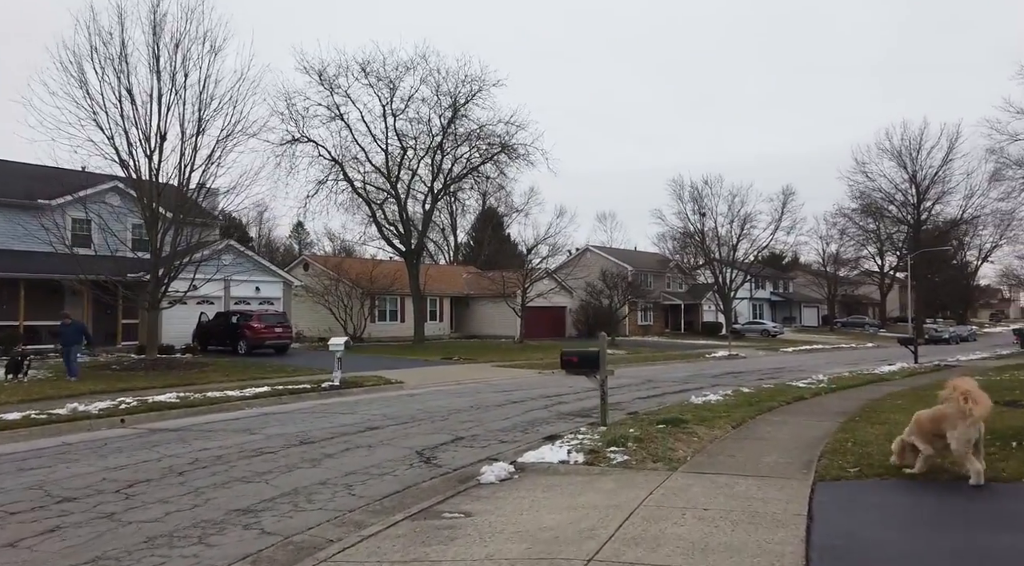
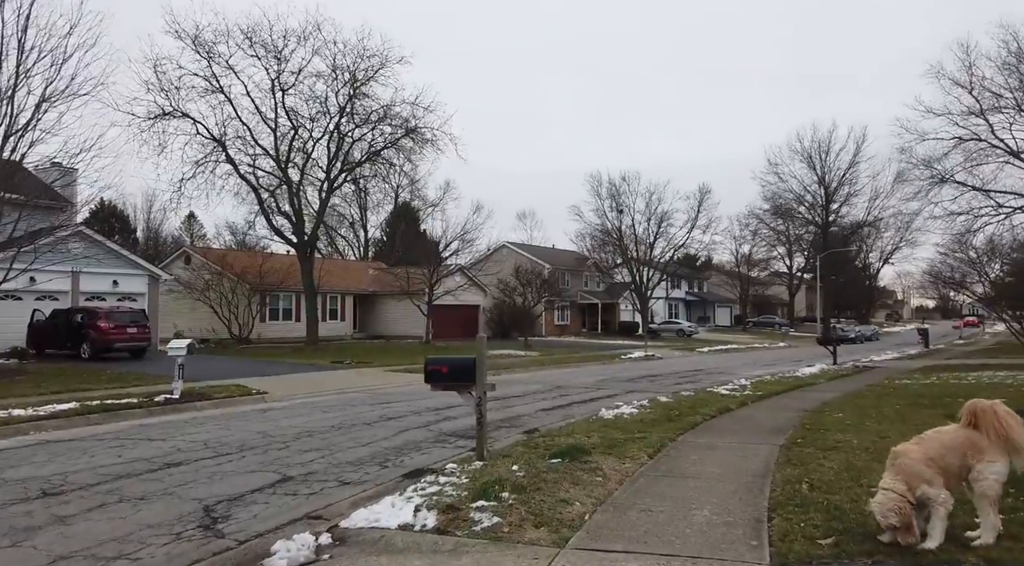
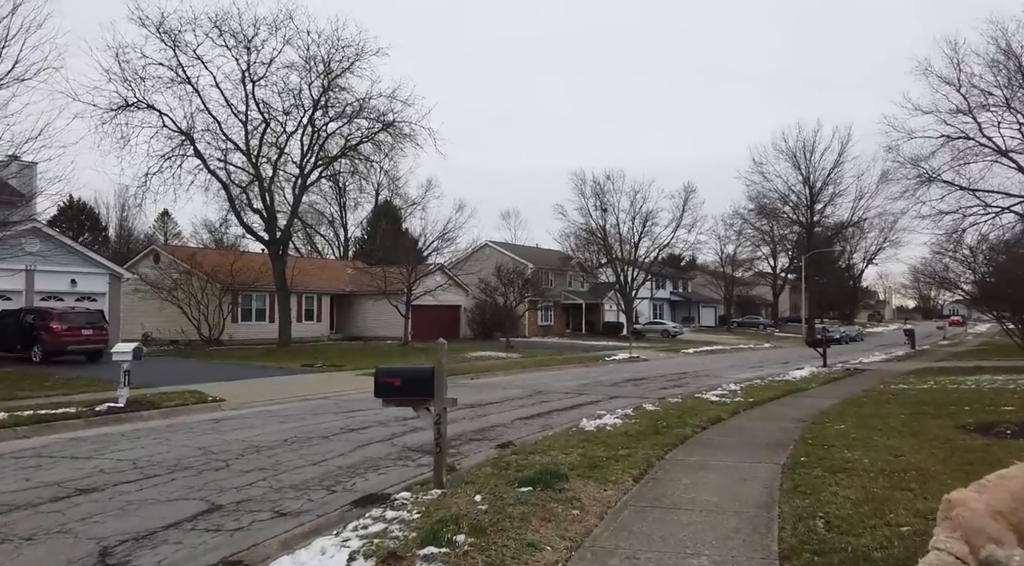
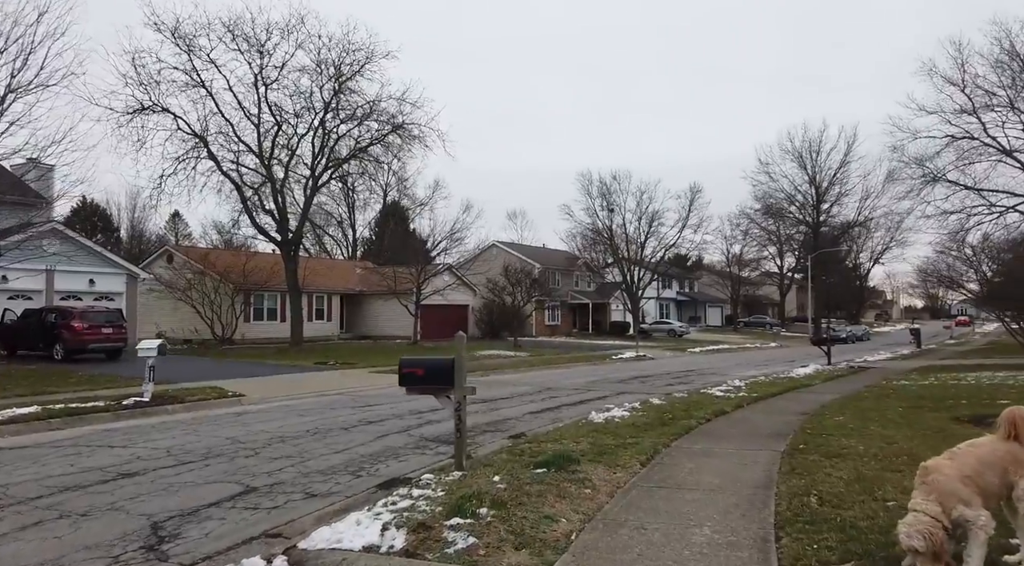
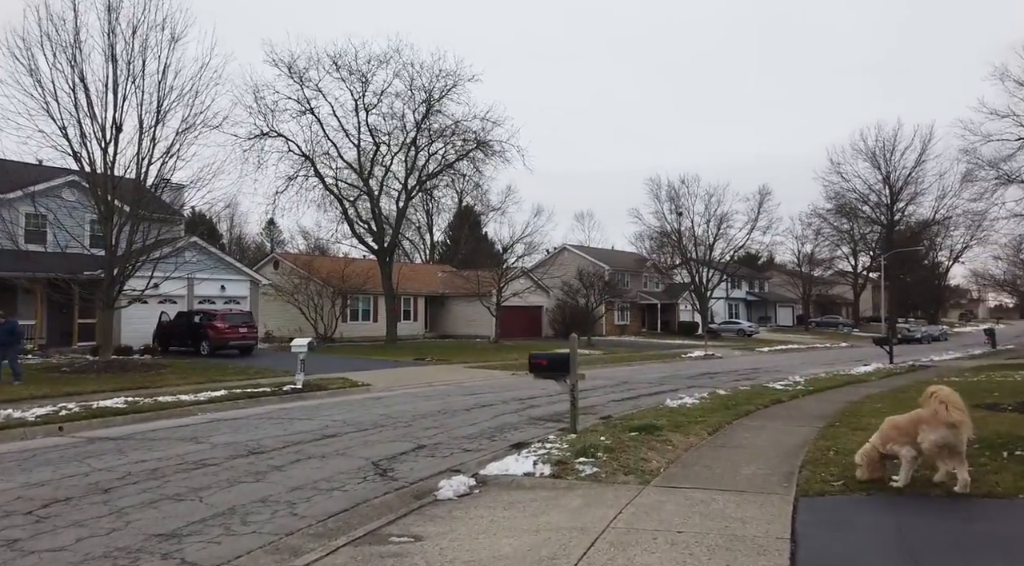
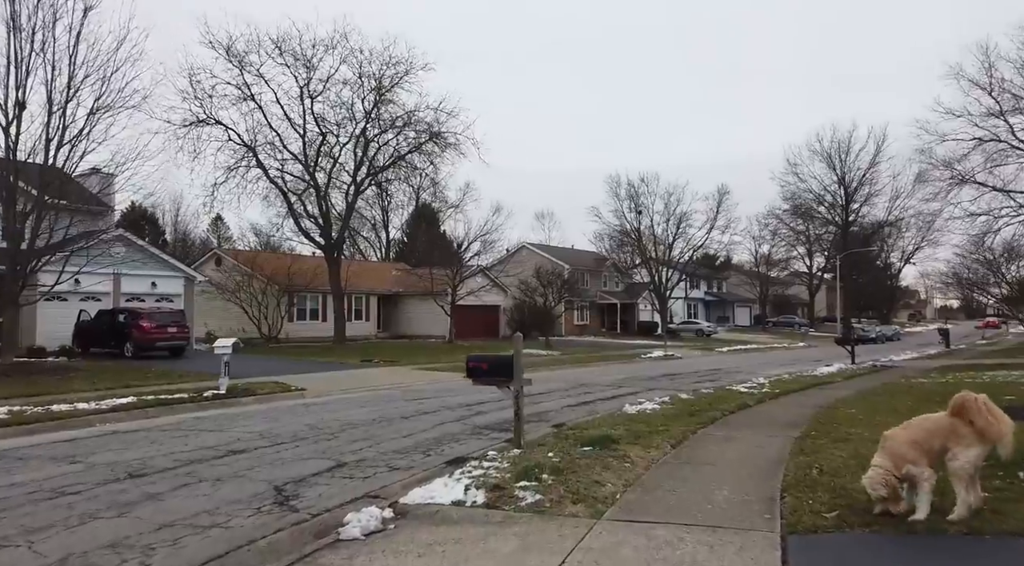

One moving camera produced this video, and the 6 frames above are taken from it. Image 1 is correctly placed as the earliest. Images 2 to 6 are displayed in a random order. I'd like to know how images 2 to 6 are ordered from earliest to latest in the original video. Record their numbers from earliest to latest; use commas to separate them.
5, 6, 2, 4, 3
